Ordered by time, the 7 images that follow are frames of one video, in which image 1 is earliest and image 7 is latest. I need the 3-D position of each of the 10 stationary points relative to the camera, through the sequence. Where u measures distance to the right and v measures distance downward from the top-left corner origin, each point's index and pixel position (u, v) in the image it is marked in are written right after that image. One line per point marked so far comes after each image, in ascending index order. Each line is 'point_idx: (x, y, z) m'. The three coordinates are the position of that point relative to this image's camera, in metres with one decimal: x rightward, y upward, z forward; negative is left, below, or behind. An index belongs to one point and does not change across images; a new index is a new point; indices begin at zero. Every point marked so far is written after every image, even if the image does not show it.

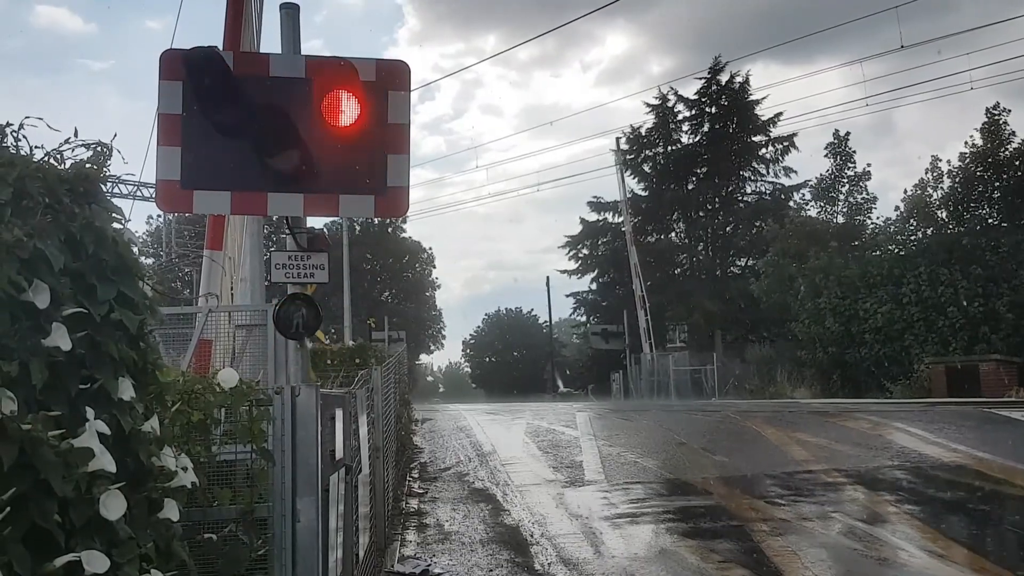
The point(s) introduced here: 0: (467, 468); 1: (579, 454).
0: (-0.7, -2.8, +12.6) m
1: (+1.1, -2.7, +13.2) m
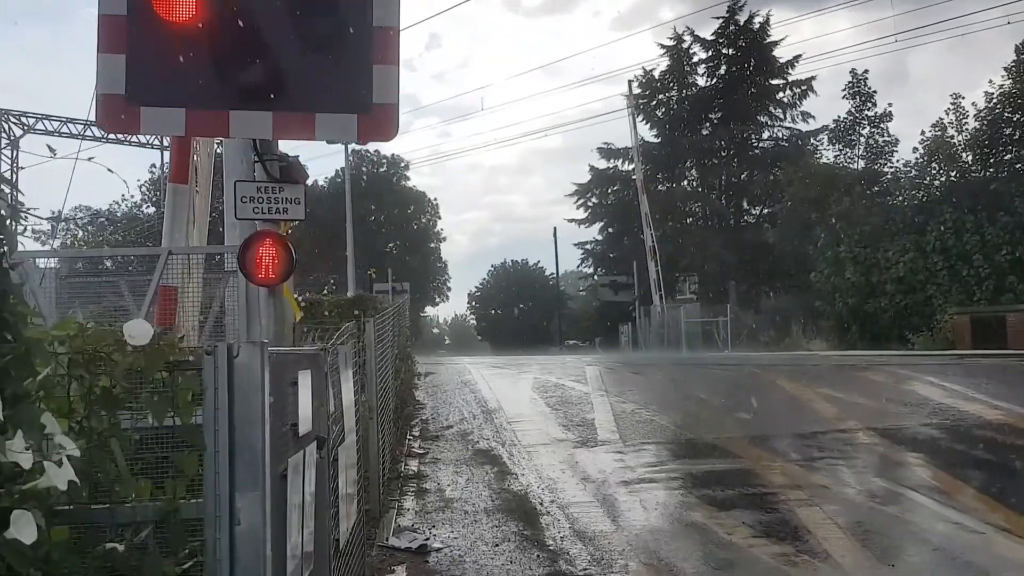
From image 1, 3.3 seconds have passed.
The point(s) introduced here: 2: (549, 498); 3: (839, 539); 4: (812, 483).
0: (-0.6, -2.0, +11.8) m
1: (+1.2, -1.9, +12.4) m
2: (+0.4, -2.0, +7.9) m
3: (+2.8, -2.1, +6.9) m
4: (+3.2, -2.1, +8.7) m
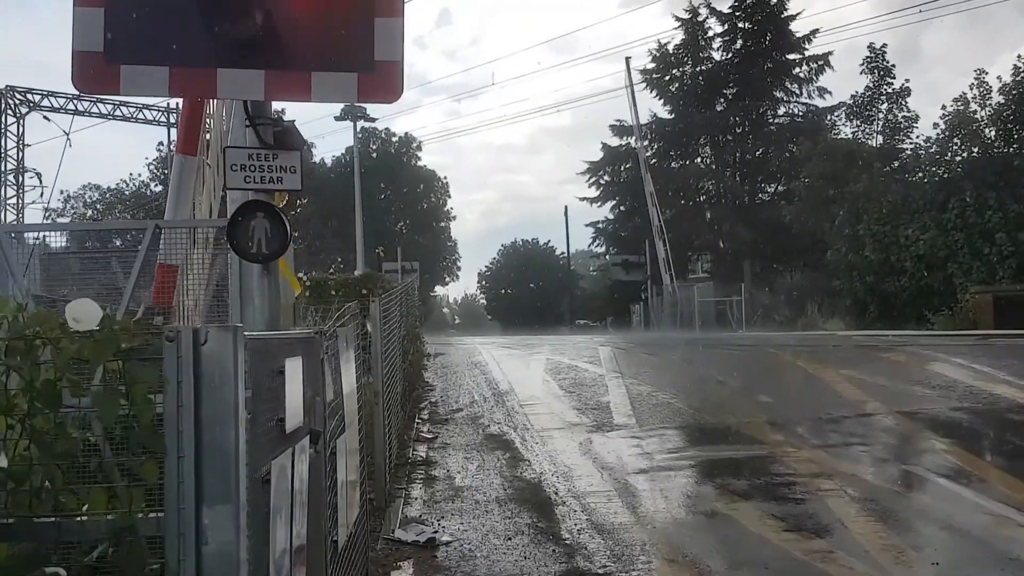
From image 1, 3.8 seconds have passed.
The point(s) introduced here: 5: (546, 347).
0: (-0.4, -1.7, +11.4) m
1: (+1.4, -1.5, +12.0) m
2: (+0.5, -1.8, +7.5) m
3: (+2.9, -1.9, +6.4) m
4: (+3.3, -1.8, +8.2) m
5: (+0.8, -1.4, +19.8) m
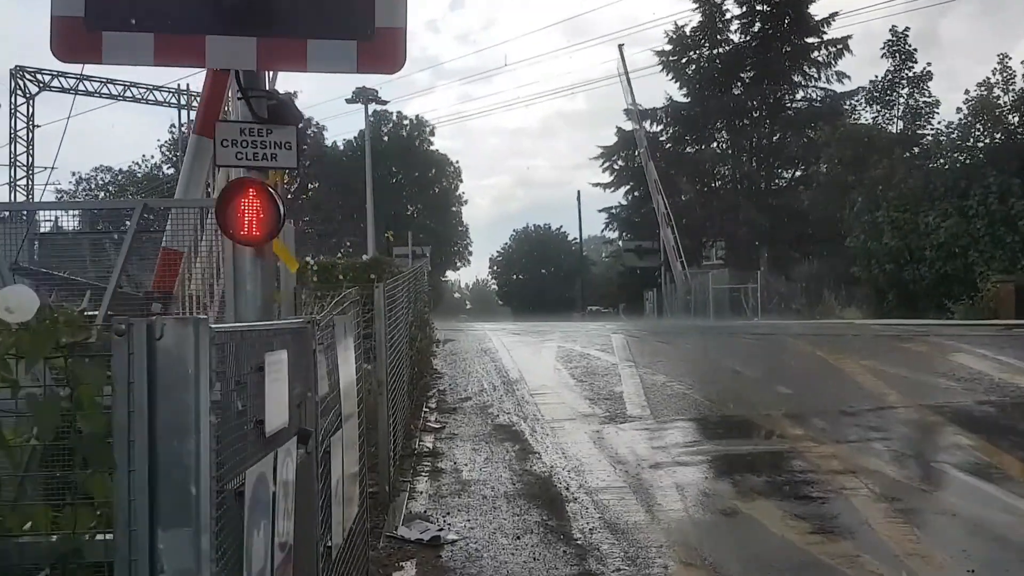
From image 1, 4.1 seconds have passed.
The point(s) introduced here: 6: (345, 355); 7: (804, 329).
0: (-0.3, -1.5, +11.1) m
1: (+1.5, -1.4, +11.7) m
2: (+0.6, -1.7, +7.2) m
3: (+2.9, -1.8, +6.1) m
4: (+3.4, -1.7, +7.9) m
5: (+1.1, -1.1, +19.4) m
6: (-1.0, -0.4, +4.8) m
7: (+6.5, -0.9, +18.2) m
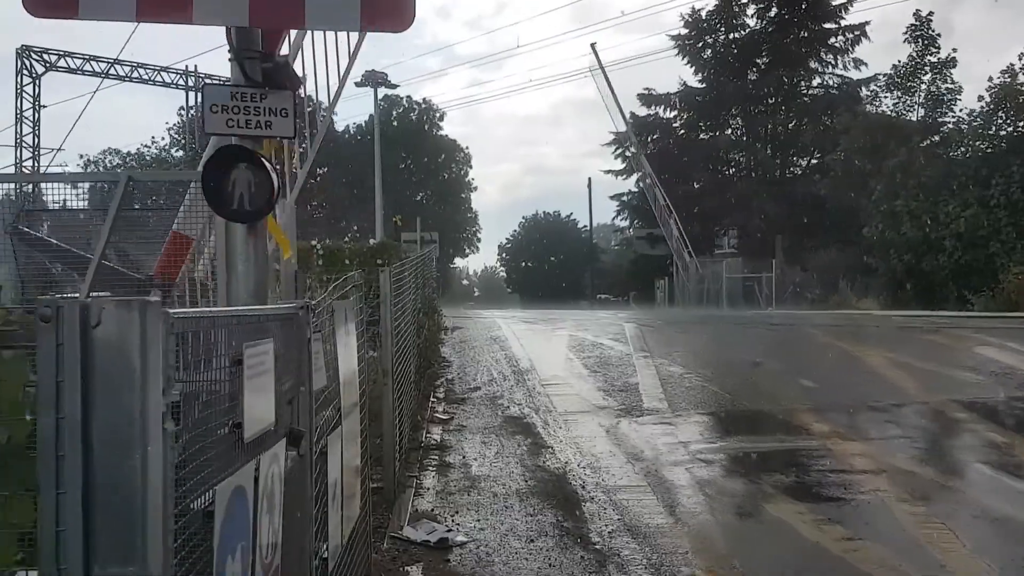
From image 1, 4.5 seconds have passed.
0: (-0.2, -1.3, +10.7) m
1: (+1.7, -1.2, +11.2) m
2: (+0.7, -1.6, +6.8) m
3: (+3.0, -1.8, +5.7) m
4: (+3.5, -1.6, +7.4) m
5: (+1.3, -0.8, +19.0) m
6: (-0.9, -0.3, +4.4) m
7: (+6.7, -0.7, +17.7) m
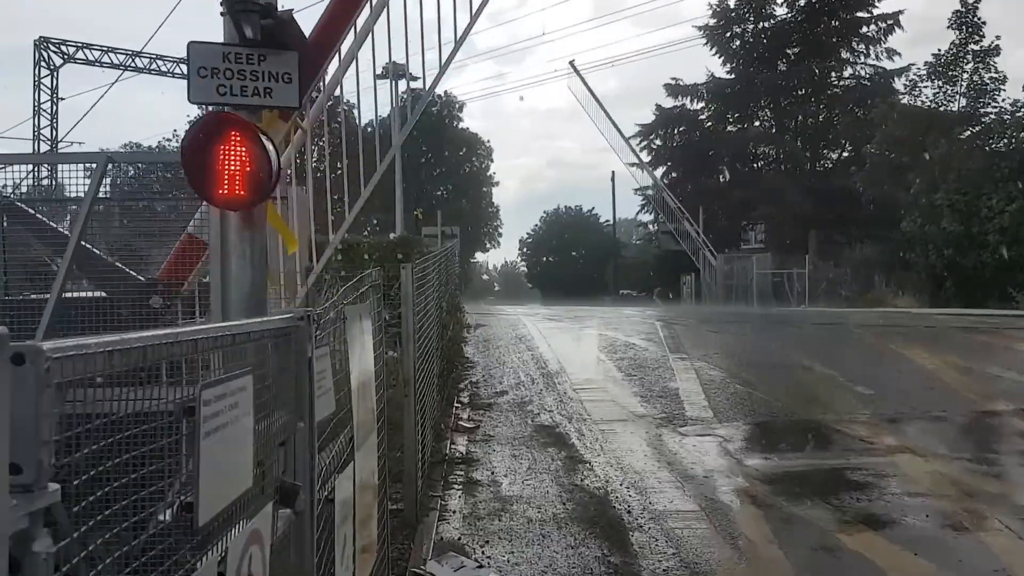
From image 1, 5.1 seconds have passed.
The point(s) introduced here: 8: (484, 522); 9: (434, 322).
0: (+0.2, -1.3, +10.0) m
1: (+2.0, -1.1, +10.5) m
2: (+0.9, -1.6, +6.1) m
3: (+3.3, -1.8, +4.9) m
4: (+3.8, -1.6, +6.6) m
5: (+1.9, -0.7, +18.2) m
6: (-0.7, -0.3, +3.7) m
7: (+7.2, -0.6, +16.8) m
8: (-0.2, -1.6, +5.8) m
9: (-0.8, -0.3, +8.6) m
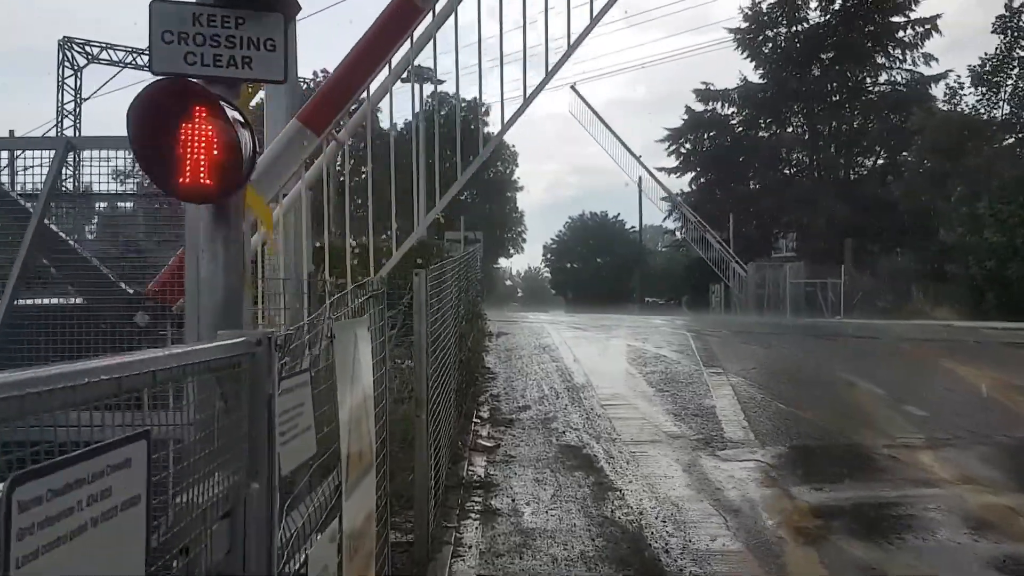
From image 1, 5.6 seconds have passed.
0: (+0.5, -1.4, +9.3) m
1: (+2.3, -1.3, +9.8) m
2: (+1.1, -1.7, +5.4) m
3: (+3.4, -1.9, +4.1) m
4: (+4.0, -1.7, +5.9) m
5: (+2.4, -0.9, +17.6) m
6: (-0.6, -0.4, +3.0) m
7: (+7.7, -0.9, +16.0) m
8: (-0.1, -1.7, +5.1) m
9: (-0.6, -0.4, +8.0) m
